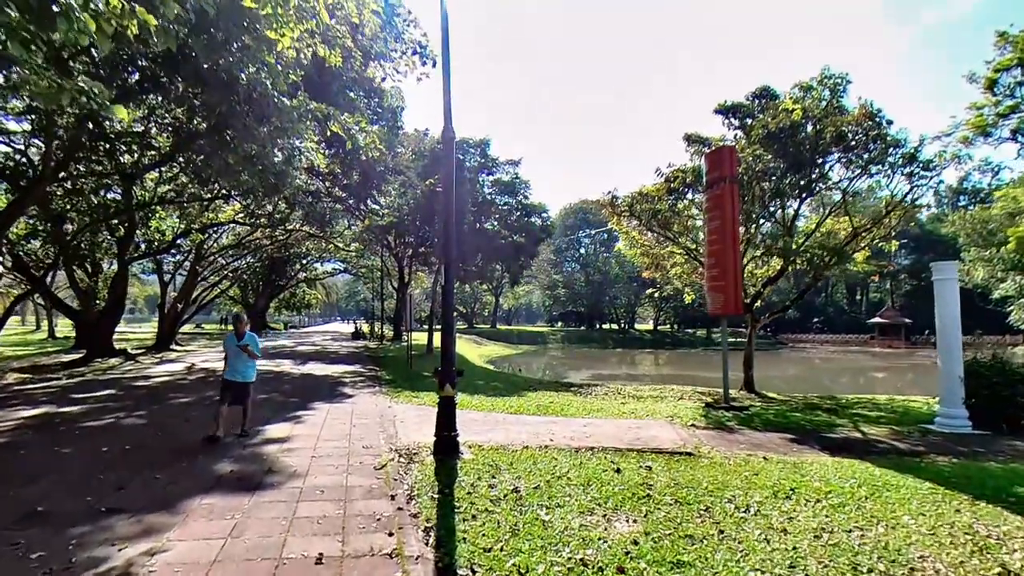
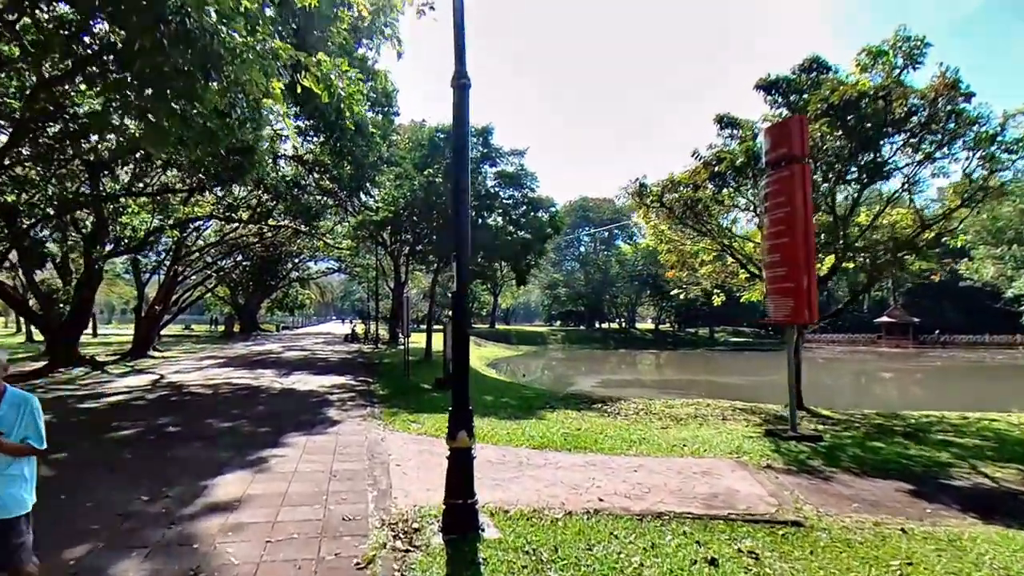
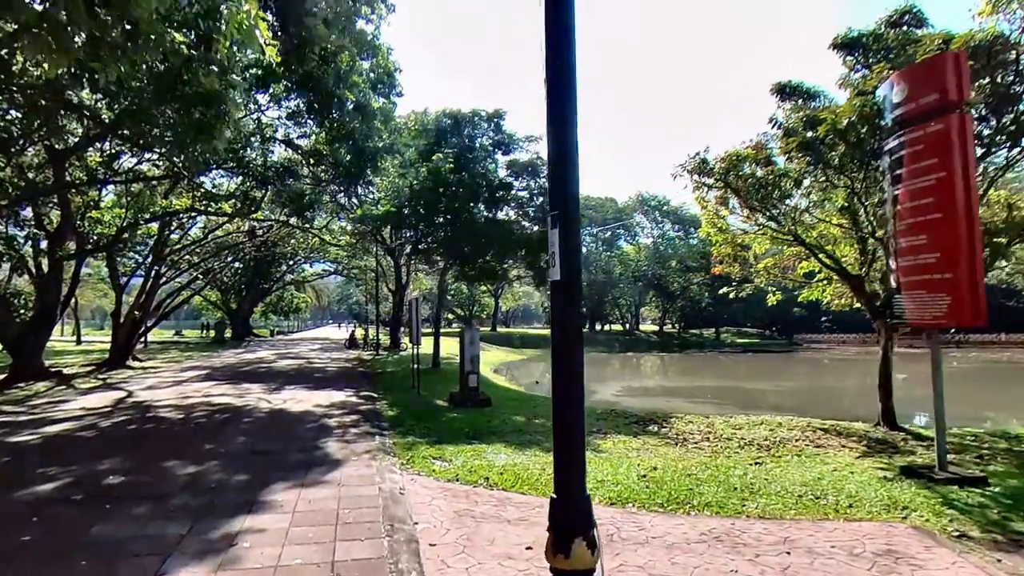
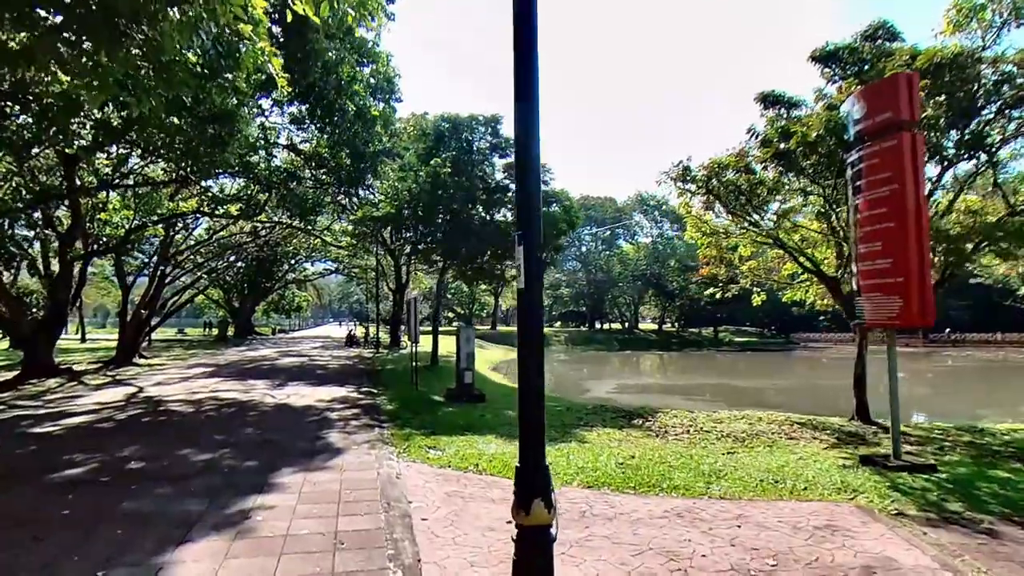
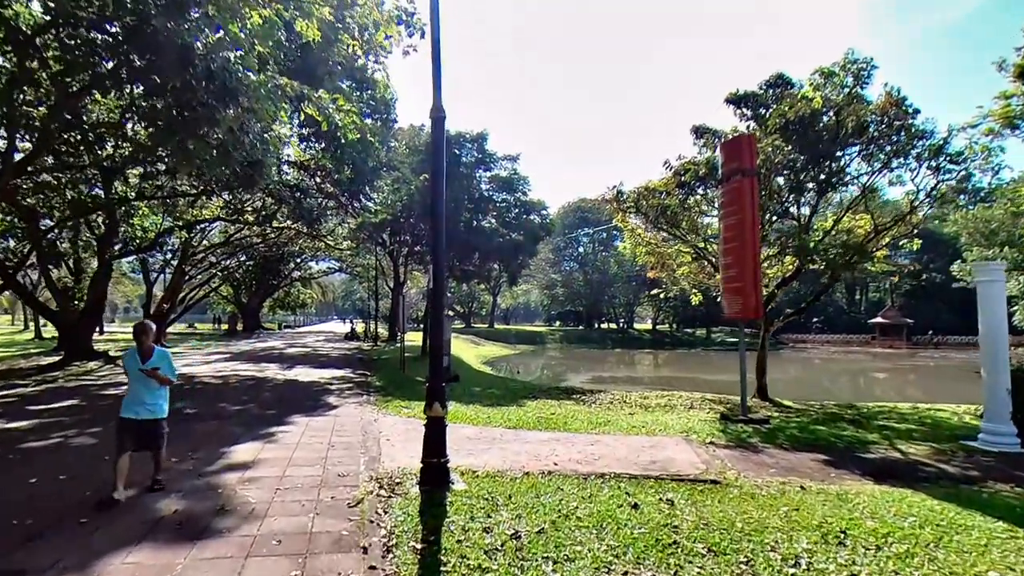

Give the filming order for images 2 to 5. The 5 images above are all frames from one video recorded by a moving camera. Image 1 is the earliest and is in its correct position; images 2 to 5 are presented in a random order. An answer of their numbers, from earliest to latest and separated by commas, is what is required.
5, 2, 4, 3
